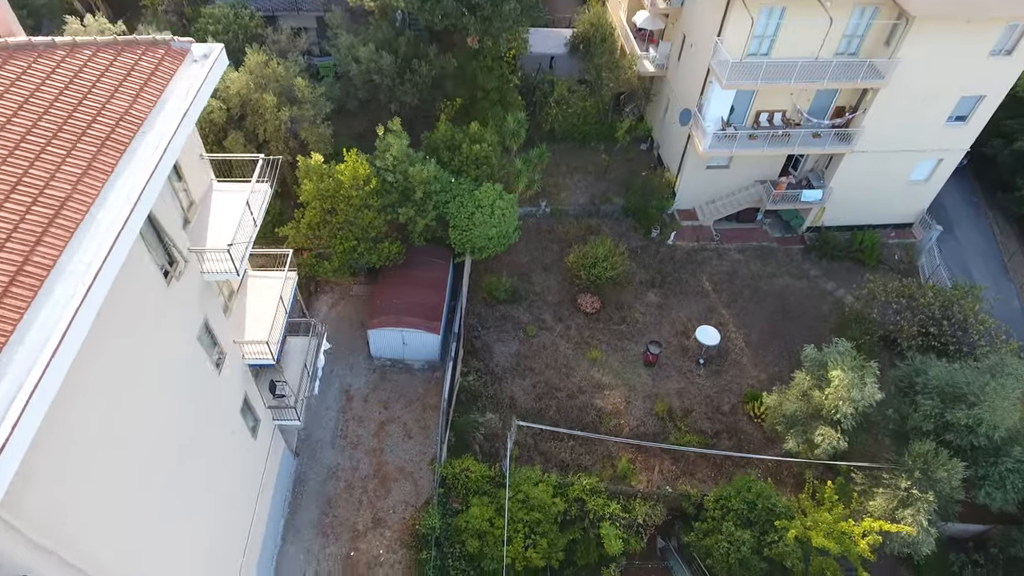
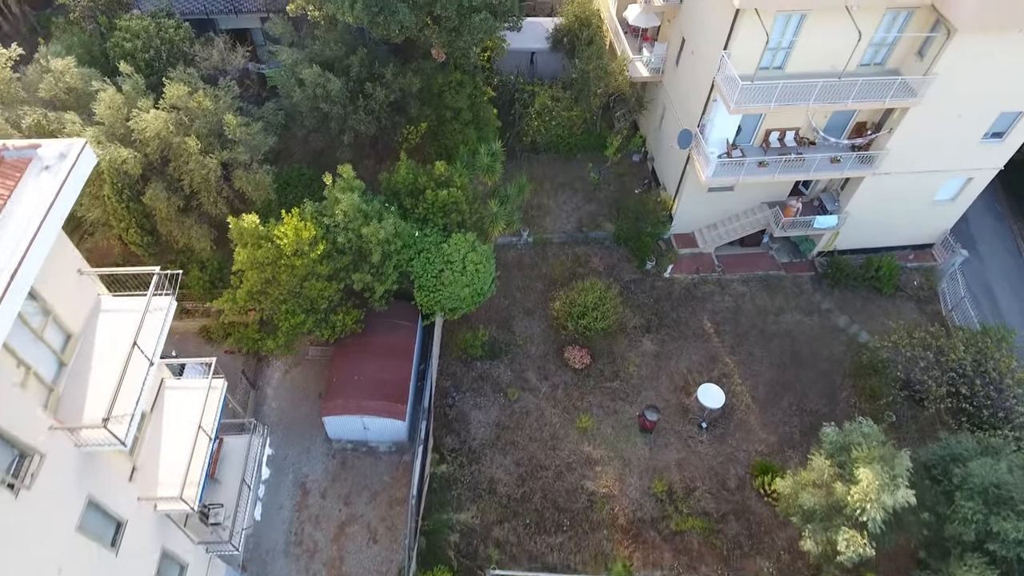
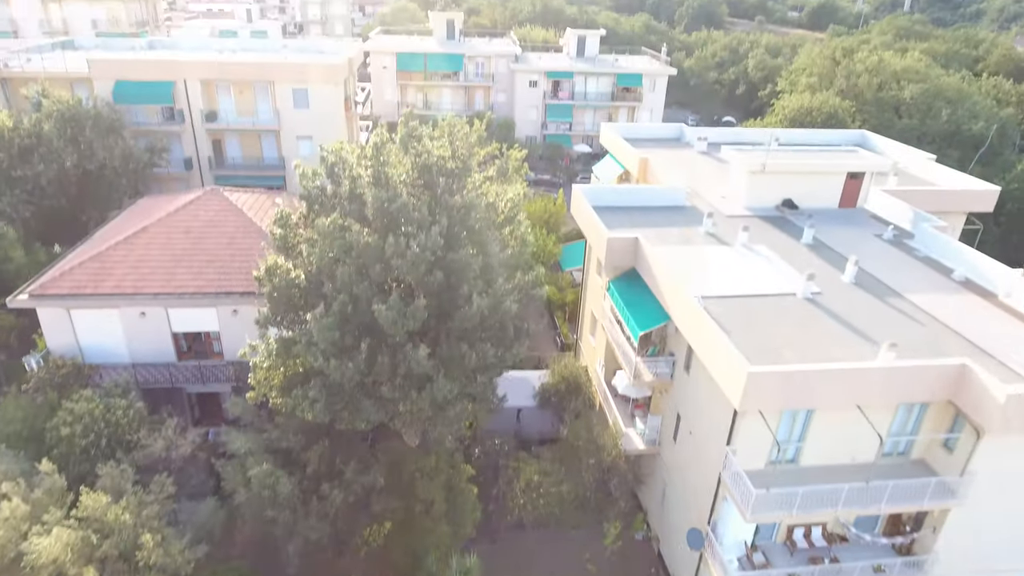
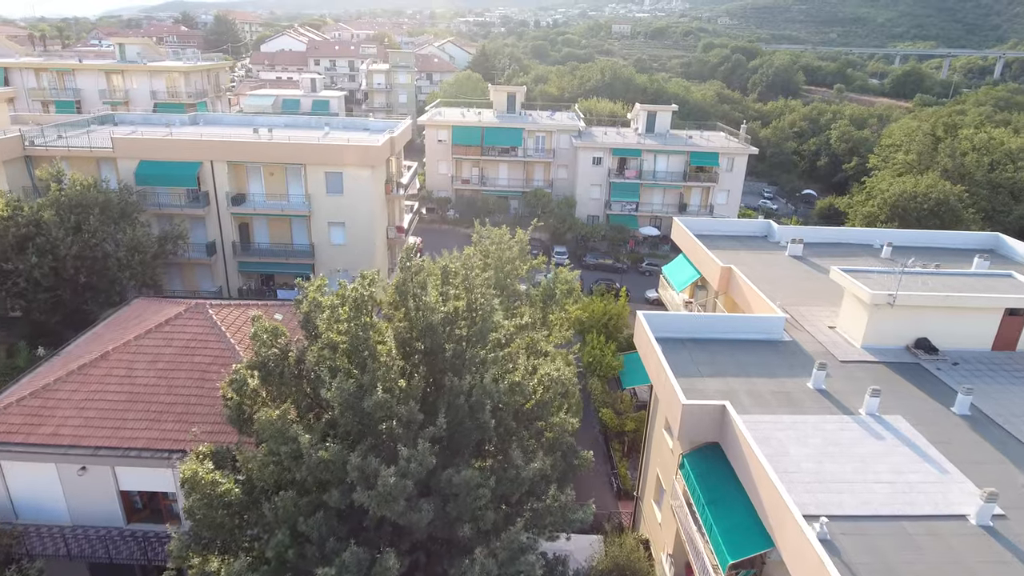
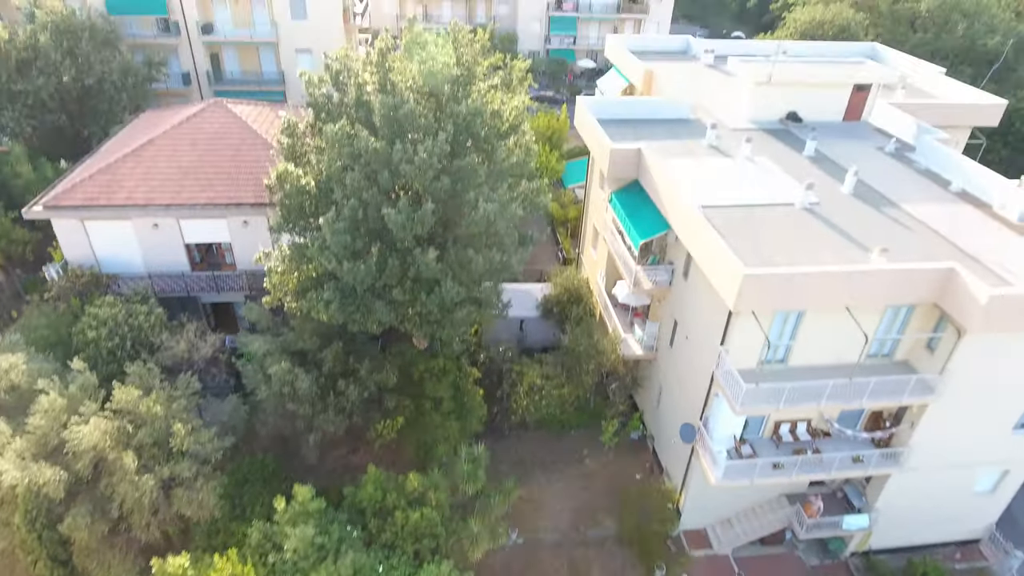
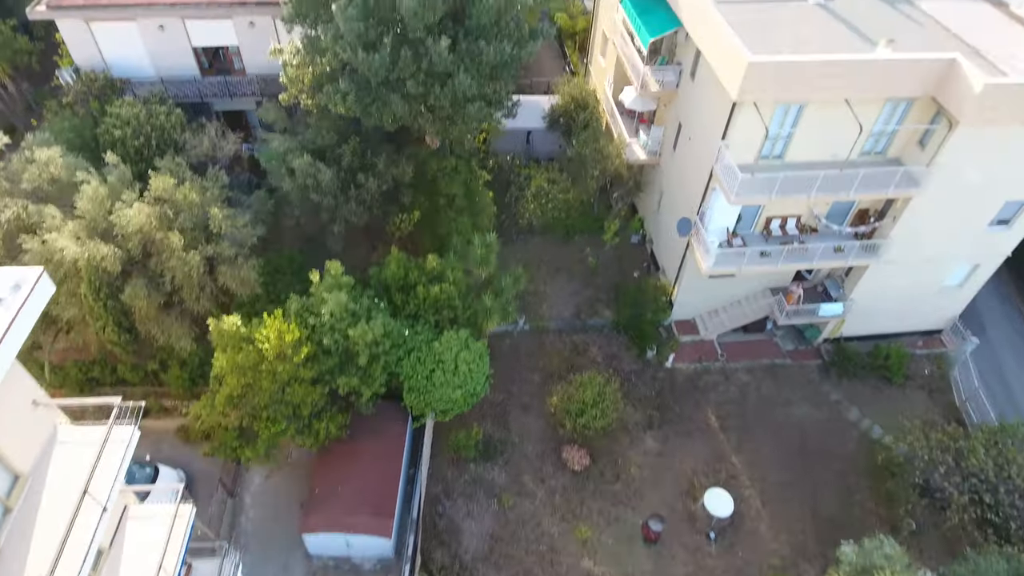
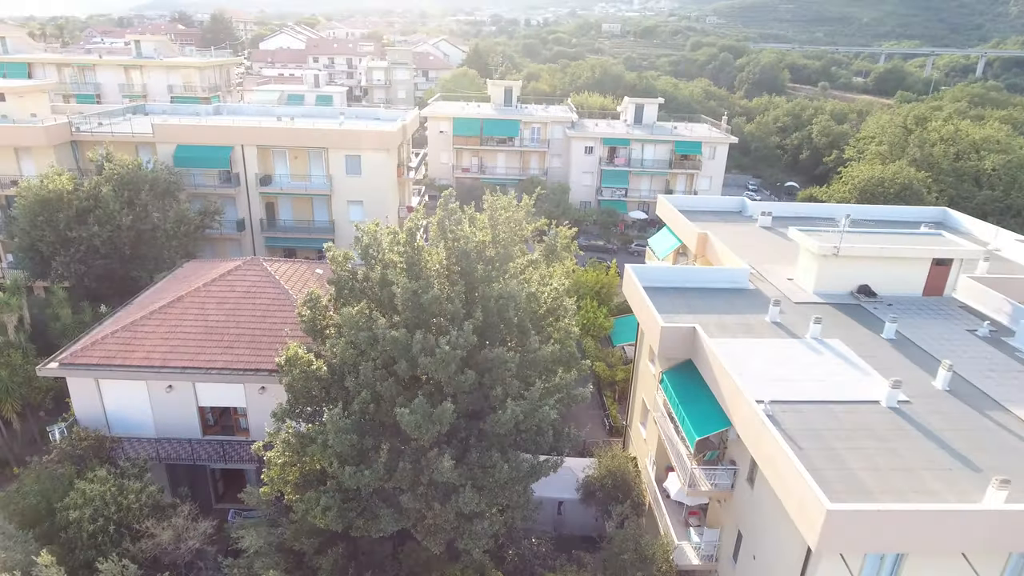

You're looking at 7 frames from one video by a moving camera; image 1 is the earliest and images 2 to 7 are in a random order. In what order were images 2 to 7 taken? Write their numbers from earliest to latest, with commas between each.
2, 6, 5, 3, 7, 4
